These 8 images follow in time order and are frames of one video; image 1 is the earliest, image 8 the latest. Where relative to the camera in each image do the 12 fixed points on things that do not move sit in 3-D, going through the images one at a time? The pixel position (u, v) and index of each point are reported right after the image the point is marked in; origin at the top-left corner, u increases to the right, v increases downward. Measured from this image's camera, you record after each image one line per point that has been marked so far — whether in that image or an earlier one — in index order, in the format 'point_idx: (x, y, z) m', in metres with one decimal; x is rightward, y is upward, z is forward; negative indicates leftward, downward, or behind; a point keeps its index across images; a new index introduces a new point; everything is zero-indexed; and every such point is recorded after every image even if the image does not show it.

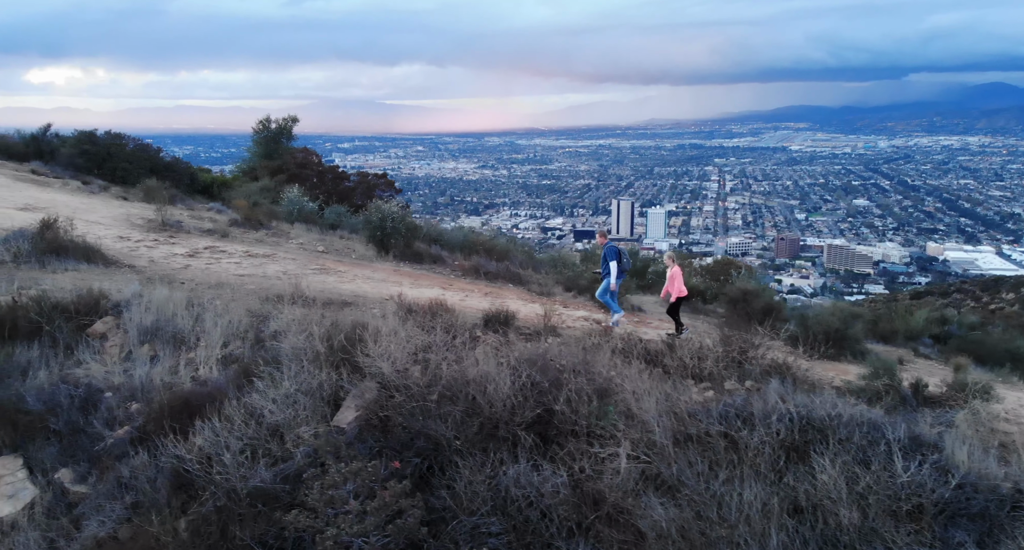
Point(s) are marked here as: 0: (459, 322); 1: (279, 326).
0: (-0.5, -0.4, +6.5) m
1: (-2.3, -0.5, +6.3) m
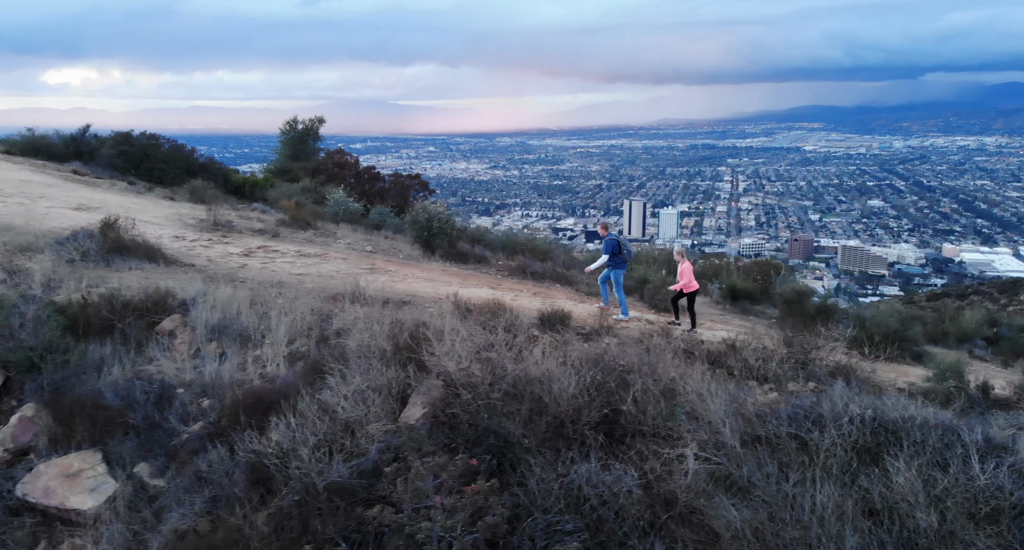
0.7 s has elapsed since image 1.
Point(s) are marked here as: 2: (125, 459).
0: (+0.1, -0.4, +6.6) m
1: (-1.7, -0.5, +6.4) m
2: (-3.1, -1.5, +5.1) m
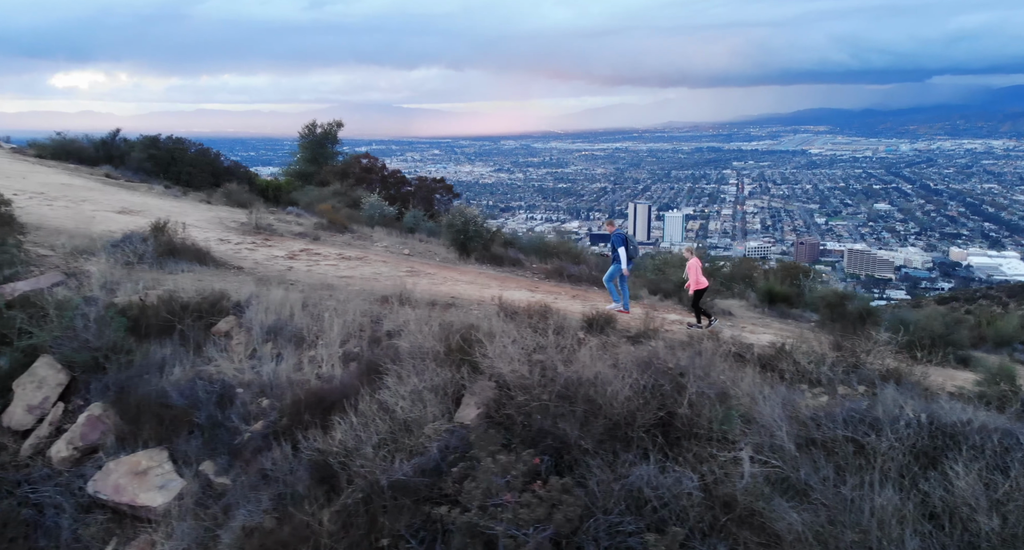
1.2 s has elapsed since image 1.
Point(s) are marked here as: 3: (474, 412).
0: (+0.6, -0.5, +6.6) m
1: (-1.2, -0.5, +6.5) m
2: (-2.7, -1.5, +5.2) m
3: (-0.4, -1.2, +5.4) m
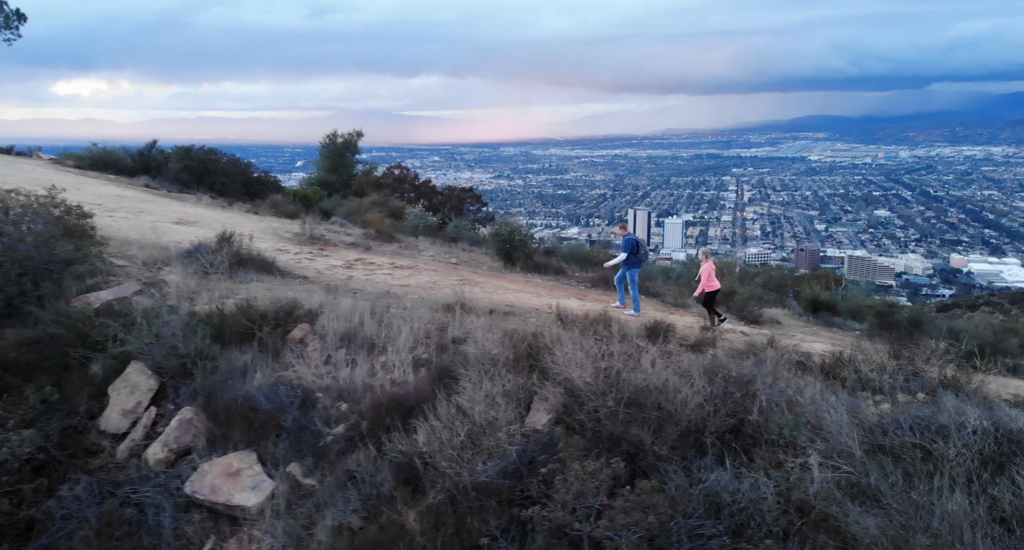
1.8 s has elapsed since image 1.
0: (+1.2, -0.6, +6.8) m
1: (-0.6, -0.6, +6.7) m
2: (-2.0, -1.6, +5.4) m
3: (+0.3, -1.3, +5.5) m
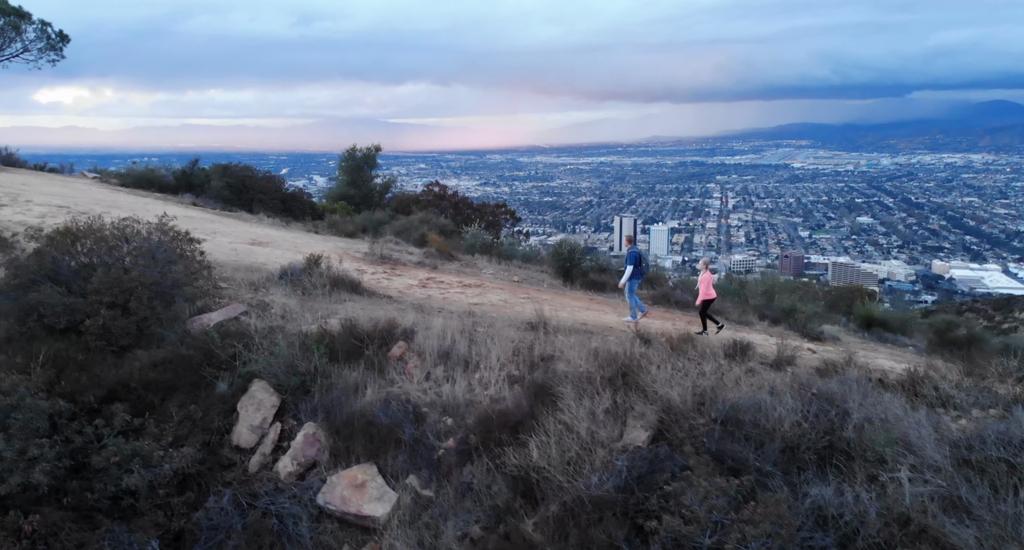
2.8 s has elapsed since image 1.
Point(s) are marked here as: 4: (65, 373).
0: (+2.2, -0.8, +7.2) m
1: (+0.4, -0.9, +7.1) m
2: (-1.1, -1.8, +5.8) m
3: (+1.2, -1.5, +5.9) m
4: (-3.9, -0.9, +5.5) m
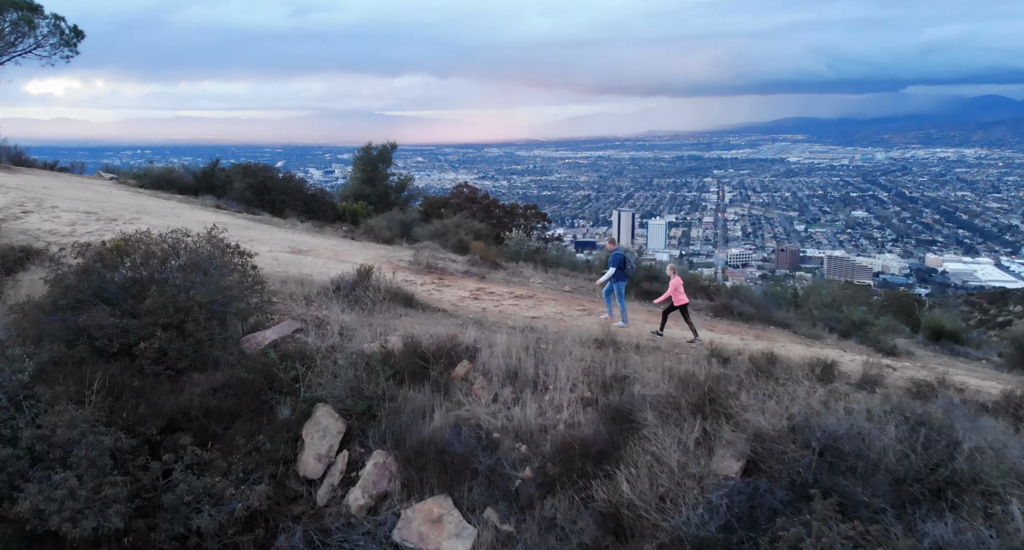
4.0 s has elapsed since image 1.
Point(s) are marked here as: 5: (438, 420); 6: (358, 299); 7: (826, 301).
0: (+3.0, -1.0, +6.8) m
1: (+1.2, -1.0, +6.7) m
2: (-0.3, -2.0, +5.4) m
3: (+2.0, -1.7, +5.5) m
4: (-3.2, -1.0, +5.2) m
5: (-0.7, -1.4, +5.9) m
6: (-1.9, -0.2, +7.5) m
7: (+5.1, -0.4, +10.0) m
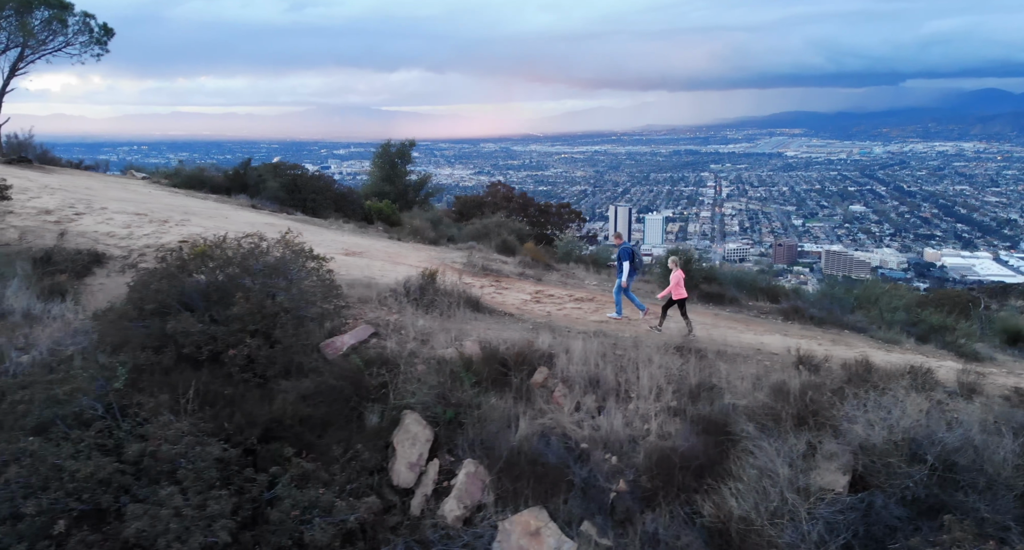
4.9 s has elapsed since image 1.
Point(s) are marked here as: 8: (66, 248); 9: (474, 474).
0: (+3.8, -1.0, +6.5) m
1: (+2.0, -1.1, +6.5) m
2: (+0.5, -2.0, +5.2) m
3: (+2.8, -1.7, +5.3) m
4: (-2.4, -1.1, +5.0) m
5: (+0.2, -1.4, +5.7) m
6: (-1.0, -0.3, +7.3) m
7: (+6.0, -0.5, +9.8) m
8: (-5.3, +0.3, +7.5) m
9: (-0.3, -1.7, +5.3) m
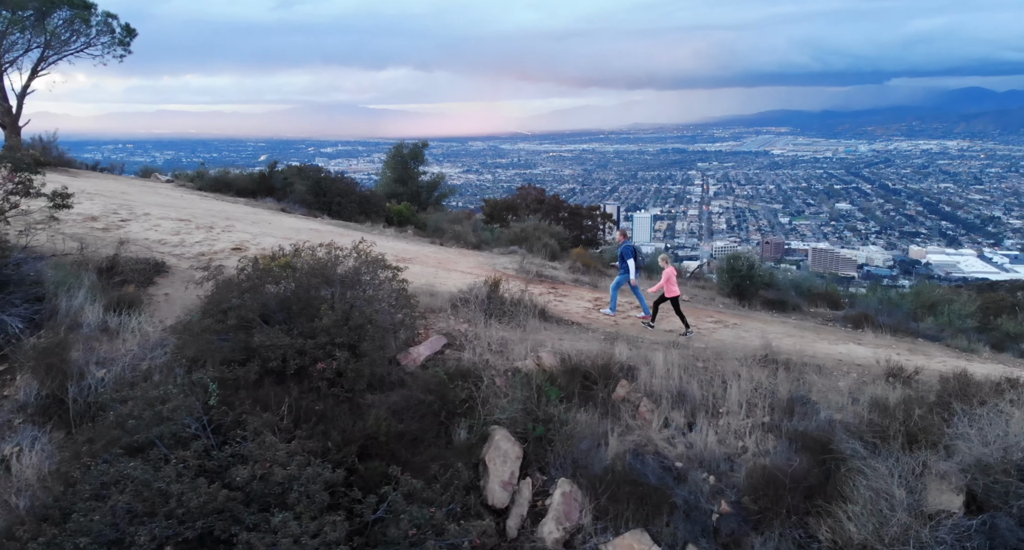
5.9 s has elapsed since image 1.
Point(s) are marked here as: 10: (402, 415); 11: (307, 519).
0: (+4.7, -1.1, +6.3) m
1: (+2.8, -1.2, +6.2) m
2: (+1.3, -2.1, +5.0) m
3: (+3.6, -1.8, +5.0) m
4: (-1.5, -1.2, +4.8) m
5: (+1.0, -1.5, +5.5) m
6: (-0.2, -0.4, +7.1) m
7: (+6.8, -0.5, +9.5) m
8: (-4.5, +0.2, +7.3) m
9: (+0.5, -1.8, +5.1) m
10: (-0.9, -1.2, +5.2) m
11: (-1.3, -1.6, +4.0) m
